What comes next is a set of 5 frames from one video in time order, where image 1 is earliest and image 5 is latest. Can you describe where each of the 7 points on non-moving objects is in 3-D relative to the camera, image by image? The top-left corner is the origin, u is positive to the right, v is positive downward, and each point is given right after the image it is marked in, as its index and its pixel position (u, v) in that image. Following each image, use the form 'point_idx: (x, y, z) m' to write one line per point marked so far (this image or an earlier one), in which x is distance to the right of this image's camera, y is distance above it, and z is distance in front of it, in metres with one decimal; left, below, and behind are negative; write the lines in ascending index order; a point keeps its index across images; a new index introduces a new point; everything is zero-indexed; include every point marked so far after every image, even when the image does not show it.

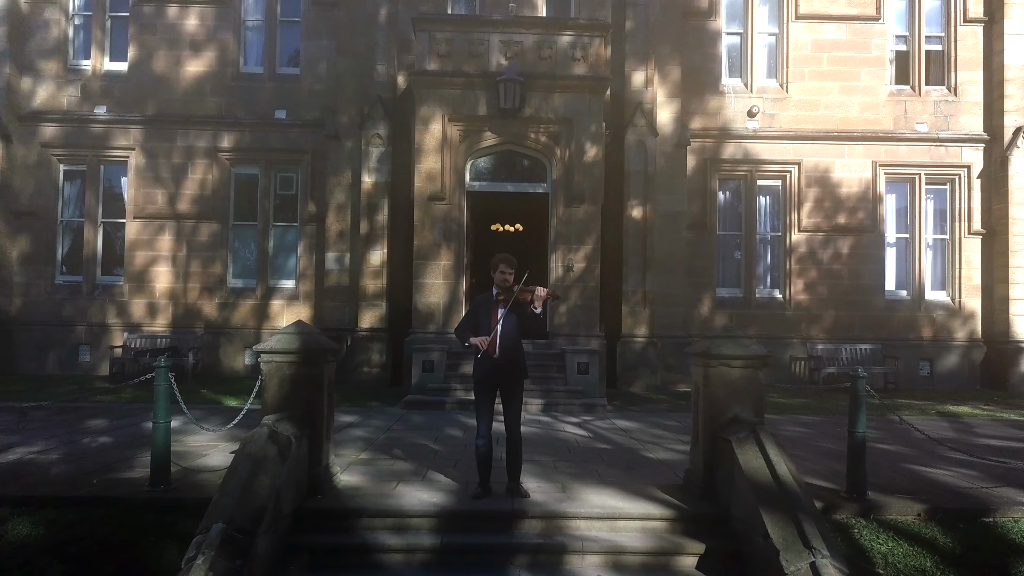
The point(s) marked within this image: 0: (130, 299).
0: (-7.6, -0.2, +13.3) m
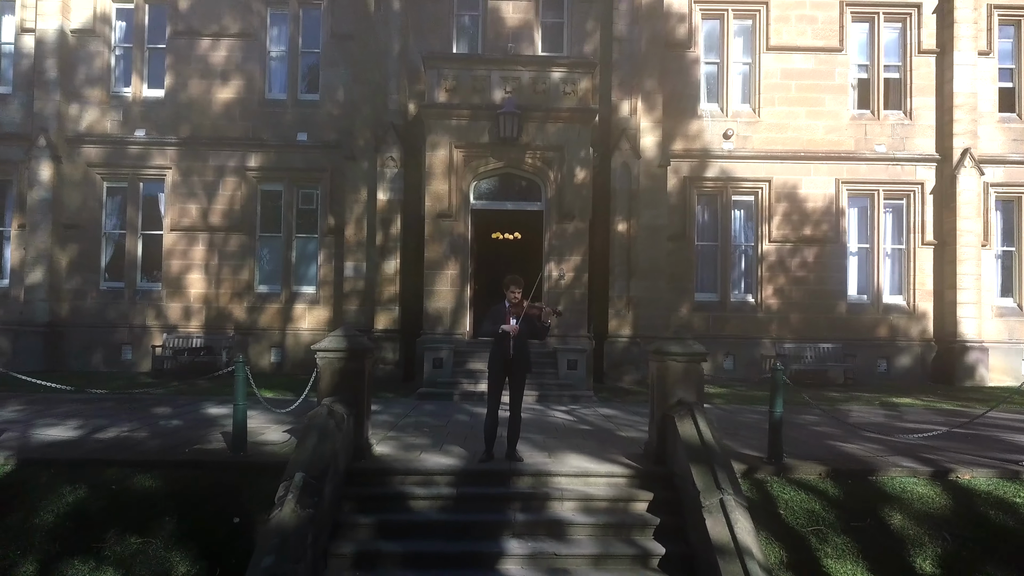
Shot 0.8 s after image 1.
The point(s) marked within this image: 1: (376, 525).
0: (-7.7, -0.3, +14.8) m
1: (-1.2, -2.0, +5.6) m
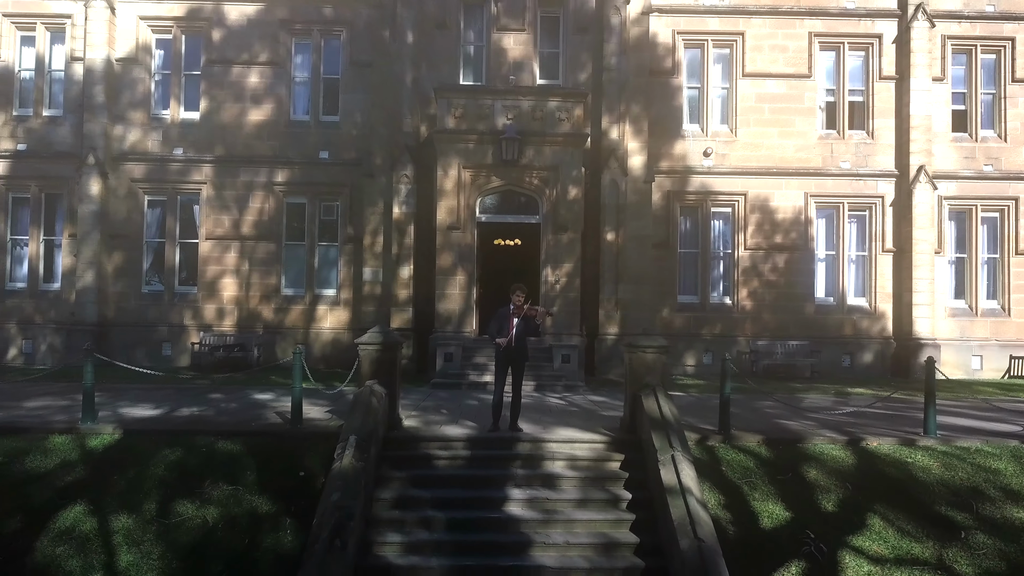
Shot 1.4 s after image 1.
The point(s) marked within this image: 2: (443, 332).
0: (-7.7, -0.4, +16.5) m
1: (-1.1, -2.1, +7.3) m
2: (-1.4, -0.9, +13.8) m
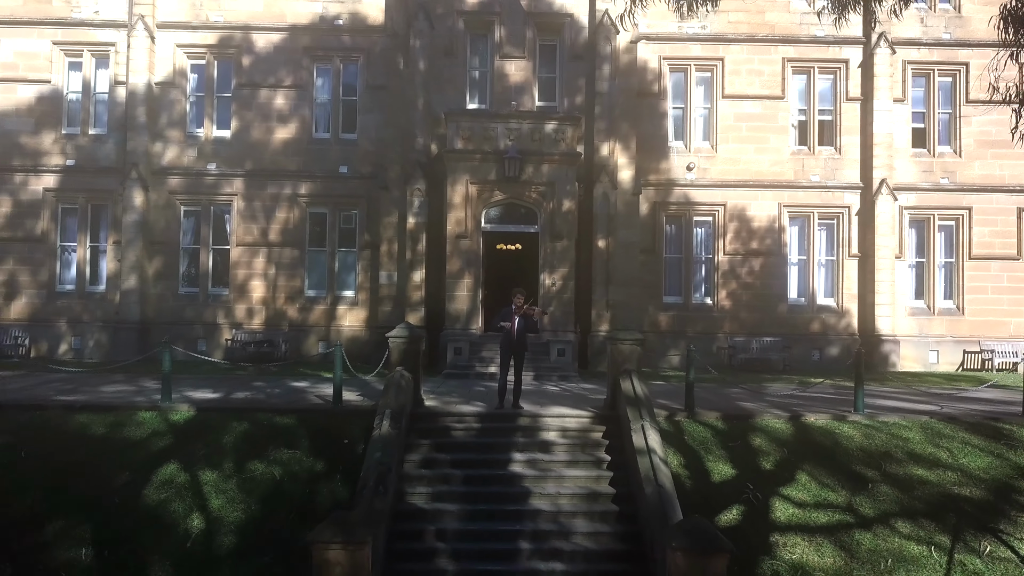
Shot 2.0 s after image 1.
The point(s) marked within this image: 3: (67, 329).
0: (-7.6, -0.4, +18.3) m
1: (-1.1, -2.1, +9.0) m
2: (-1.4, -1.0, +15.6) m
3: (-12.1, -1.1, +18.1) m
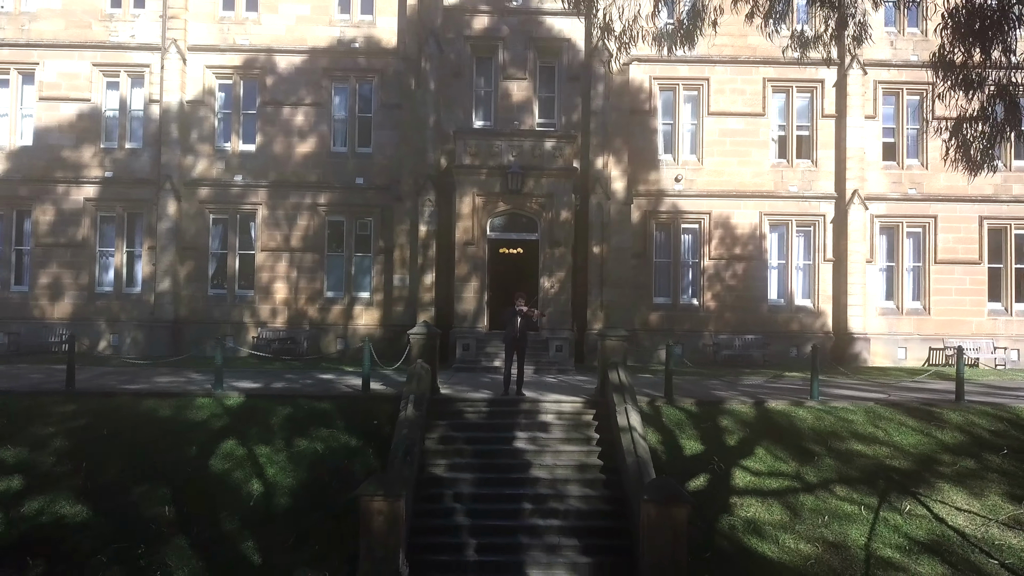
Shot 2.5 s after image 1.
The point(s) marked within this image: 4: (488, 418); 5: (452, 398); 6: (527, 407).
0: (-7.5, -0.5, +19.9) m
1: (-1.0, -2.2, +10.7) m
2: (-1.3, -1.0, +17.2) m
3: (-12.0, -1.2, +19.7) m
4: (-0.4, -2.1, +10.9) m
5: (-1.0, -1.9, +11.2) m
6: (+0.2, -2.0, +11.1) m
